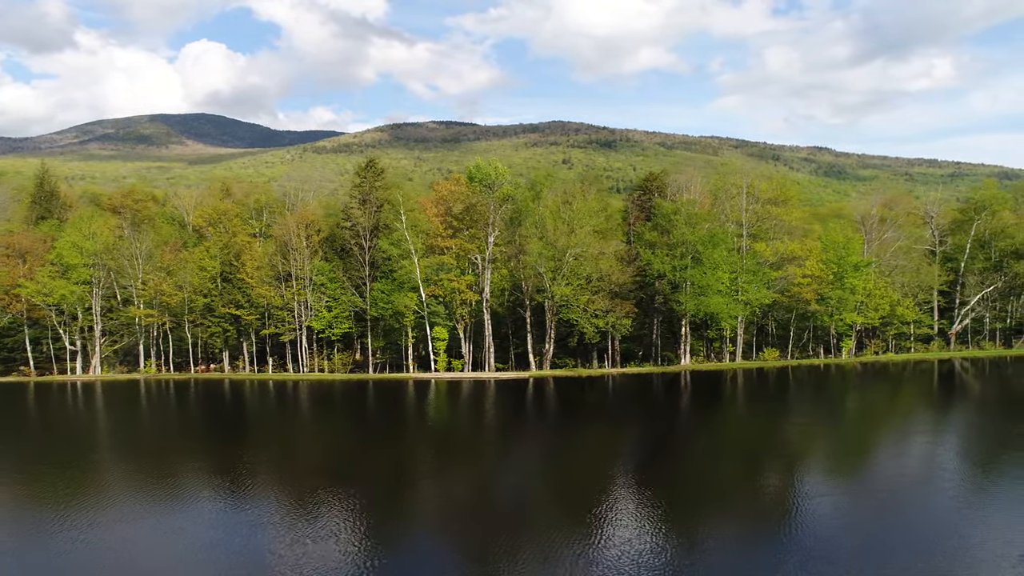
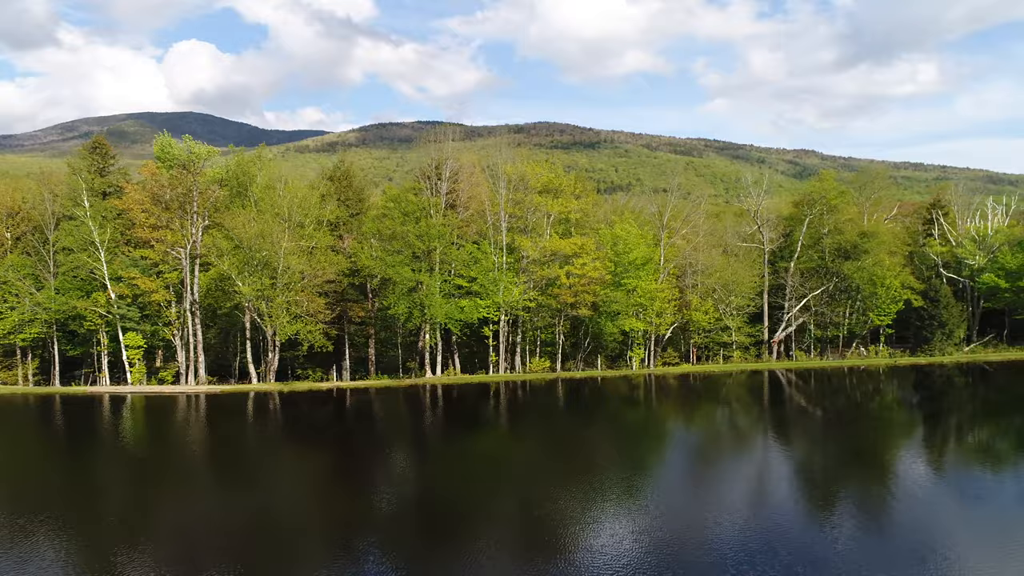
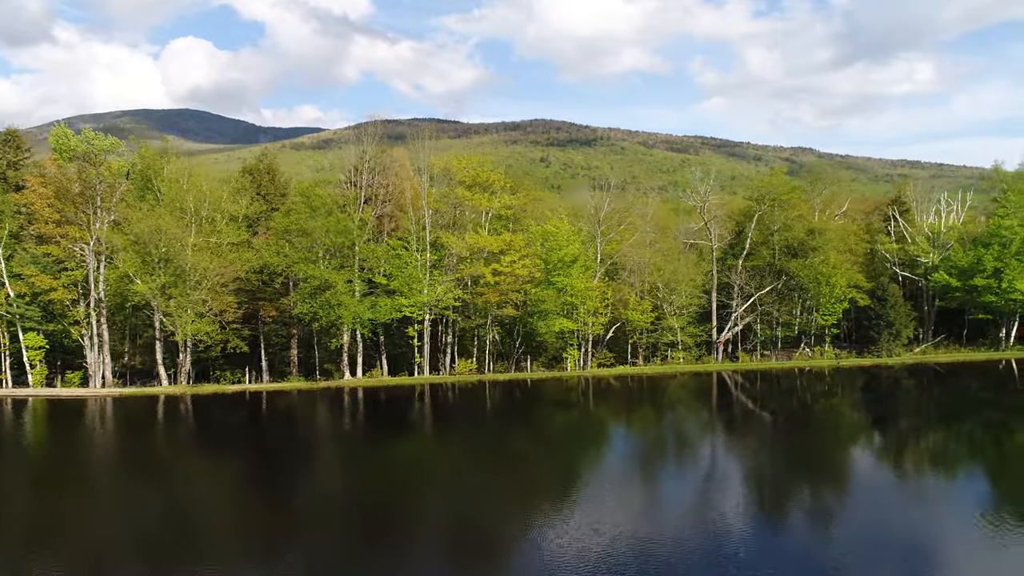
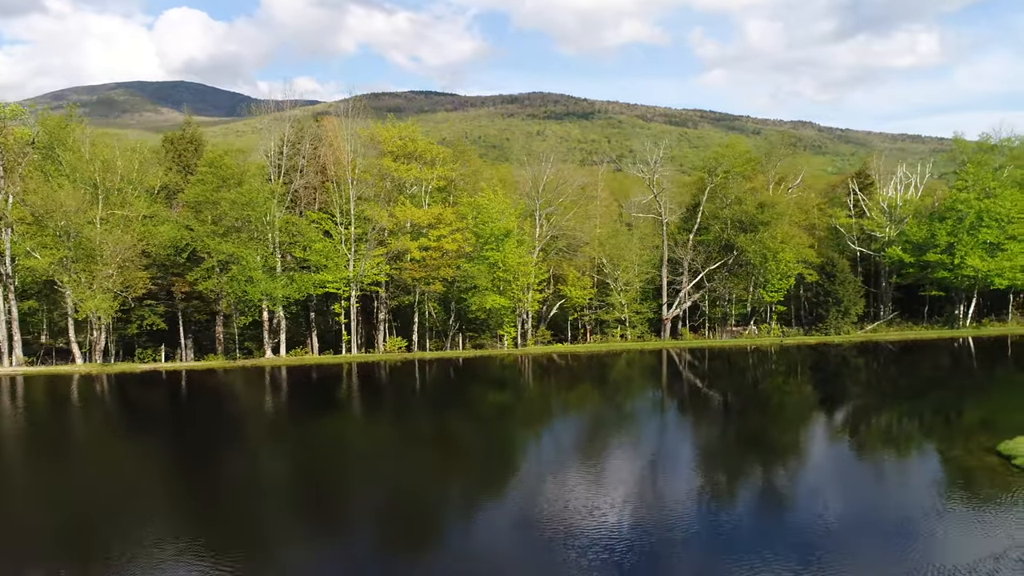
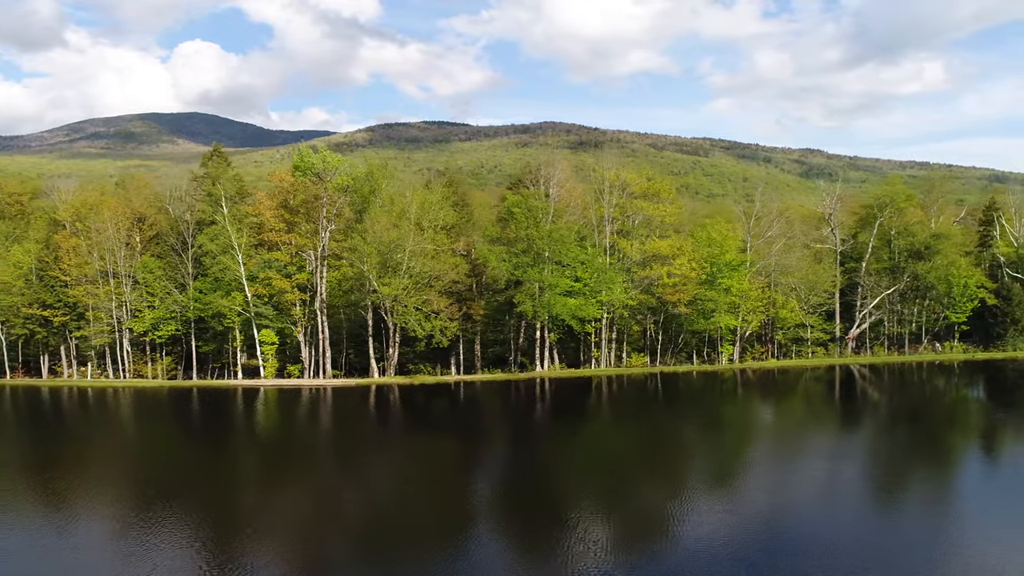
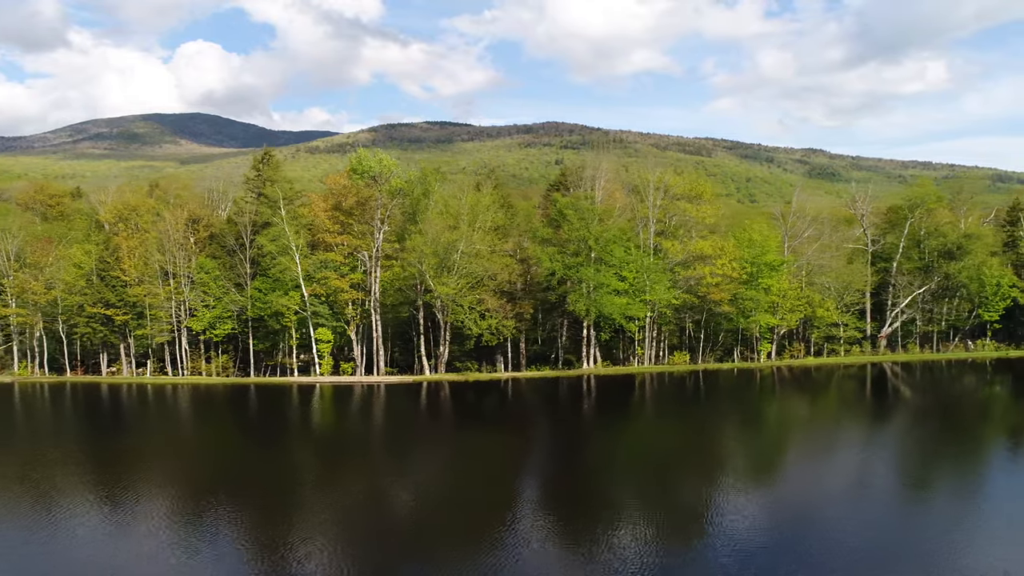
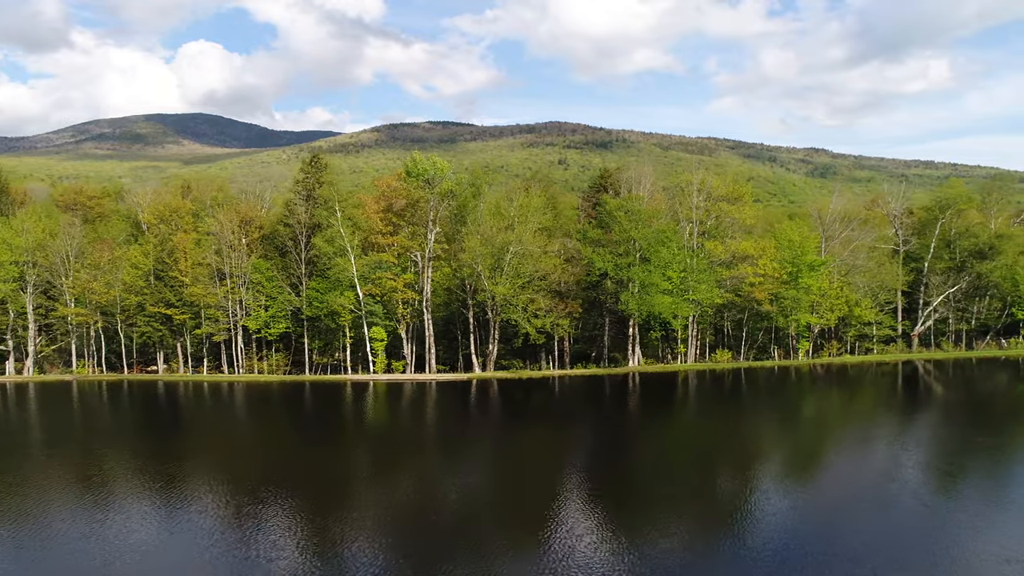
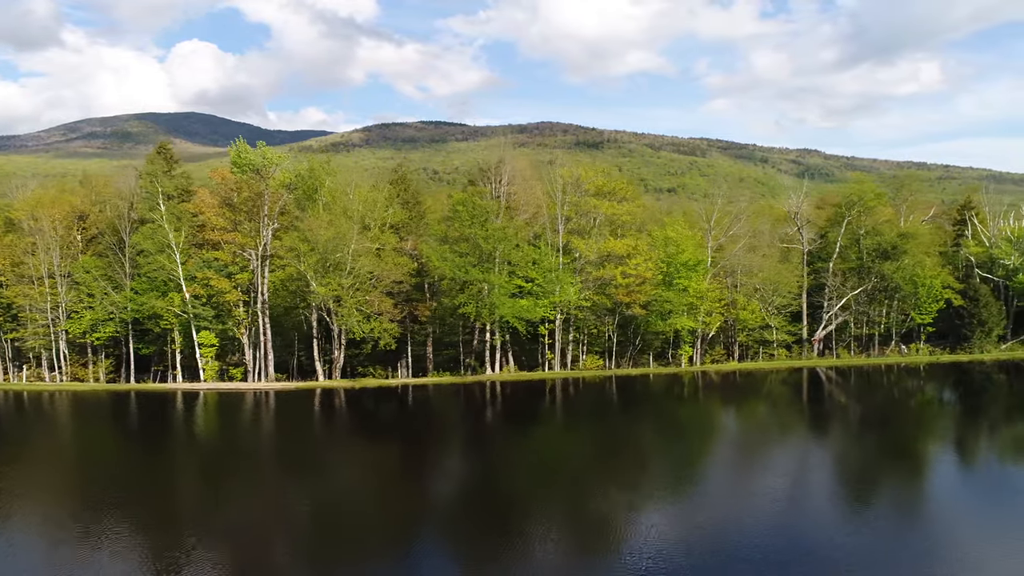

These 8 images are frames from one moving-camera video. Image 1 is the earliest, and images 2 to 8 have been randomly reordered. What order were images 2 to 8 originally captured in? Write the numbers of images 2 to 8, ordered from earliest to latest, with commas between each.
7, 6, 5, 8, 2, 3, 4
